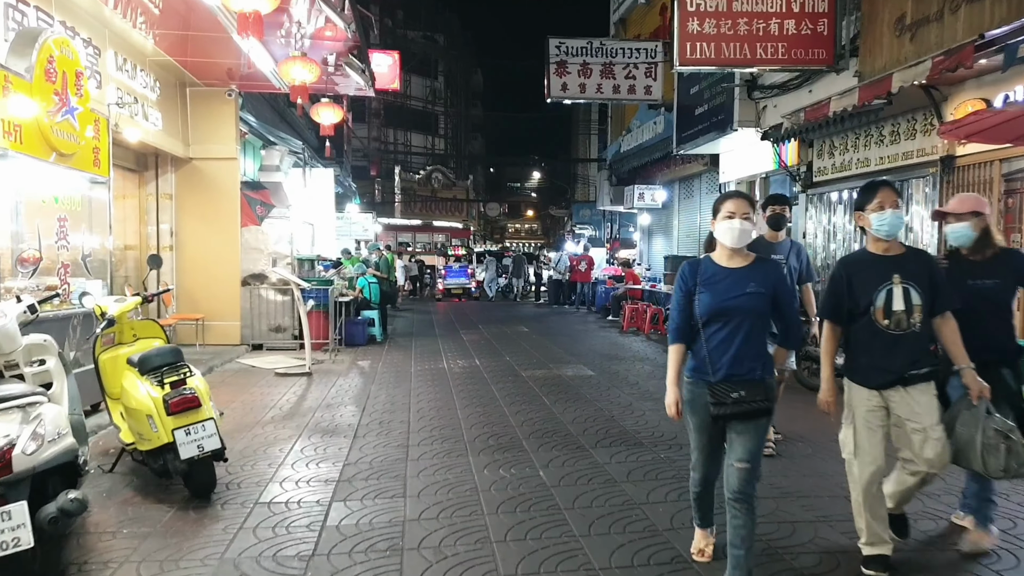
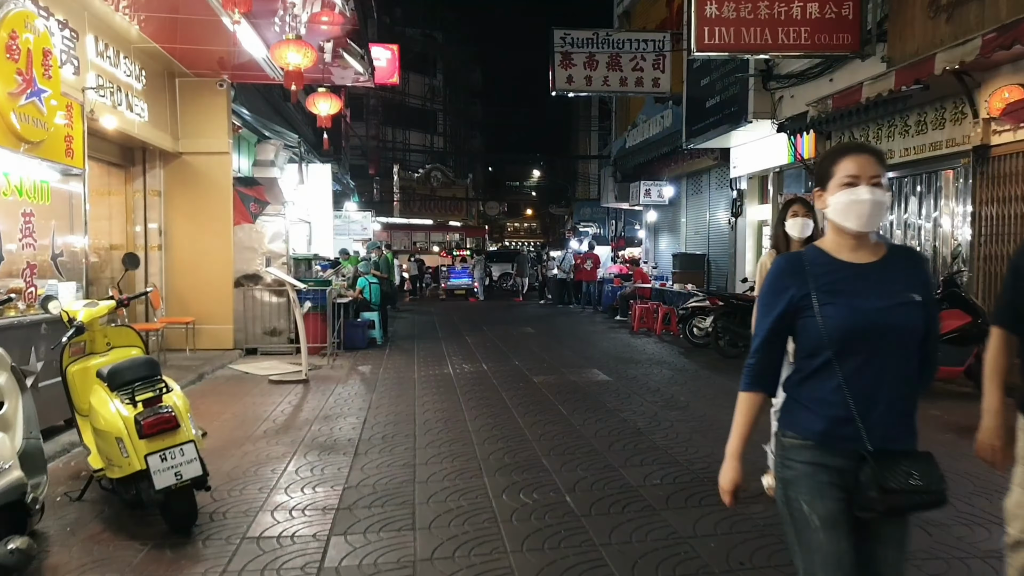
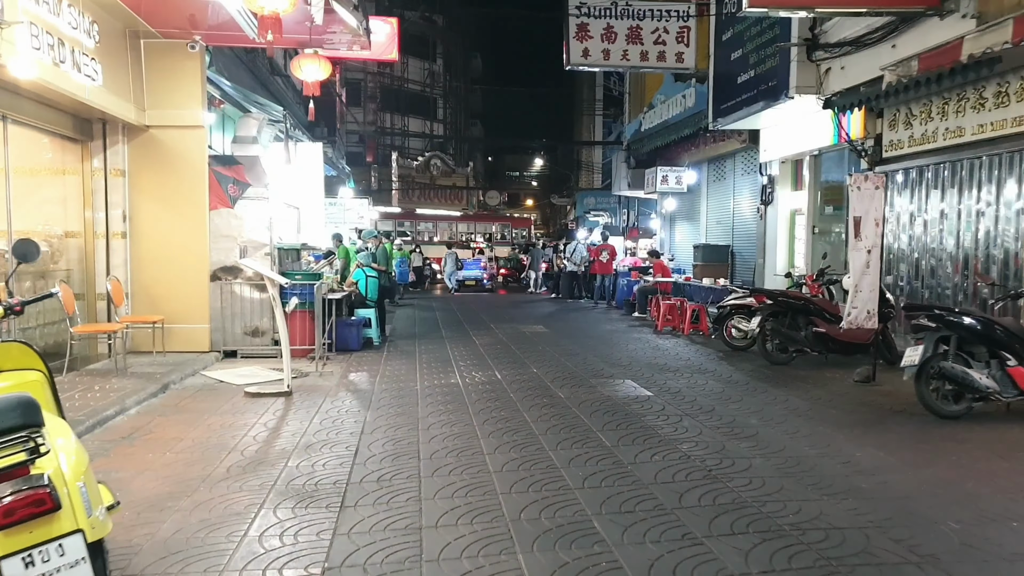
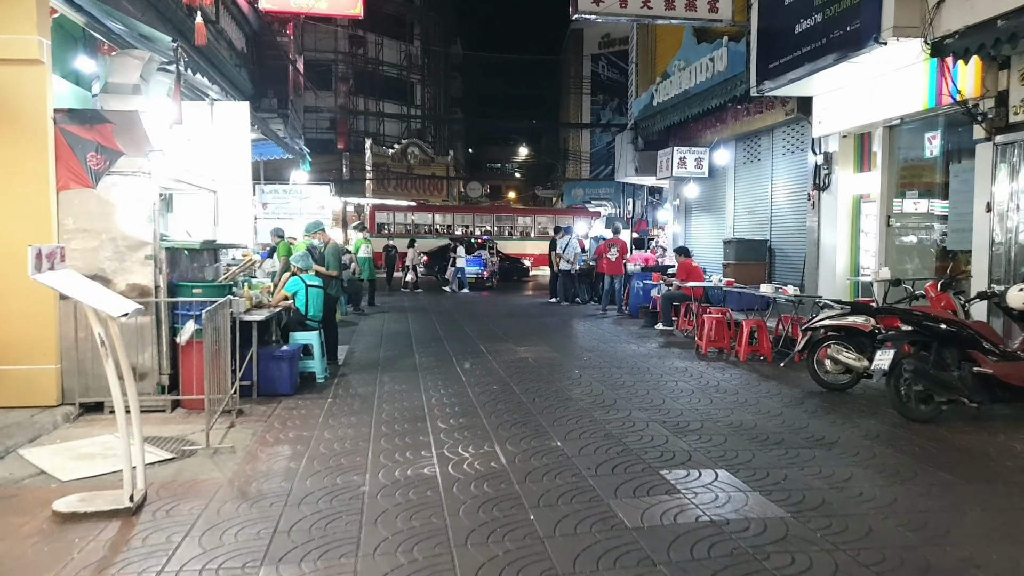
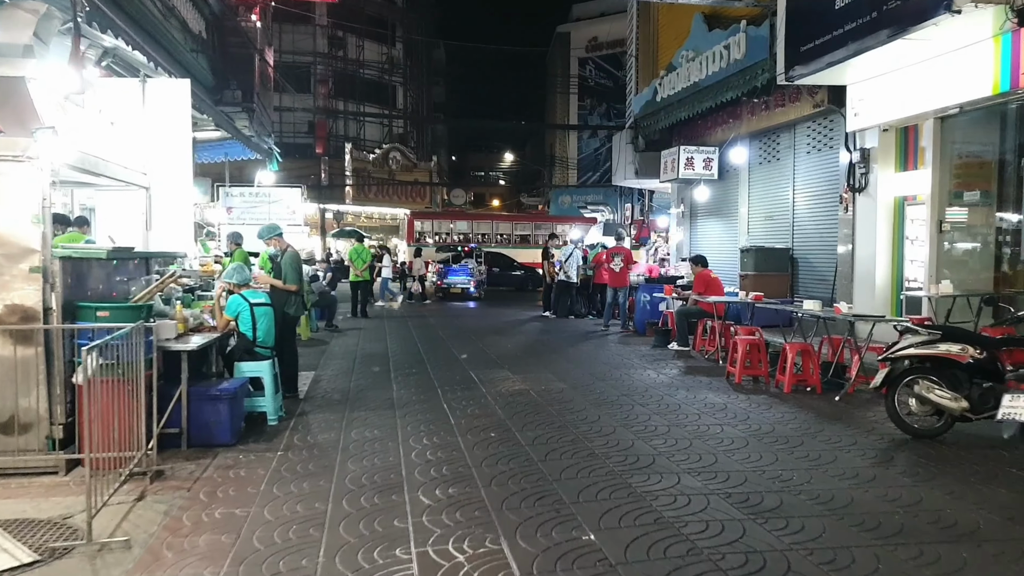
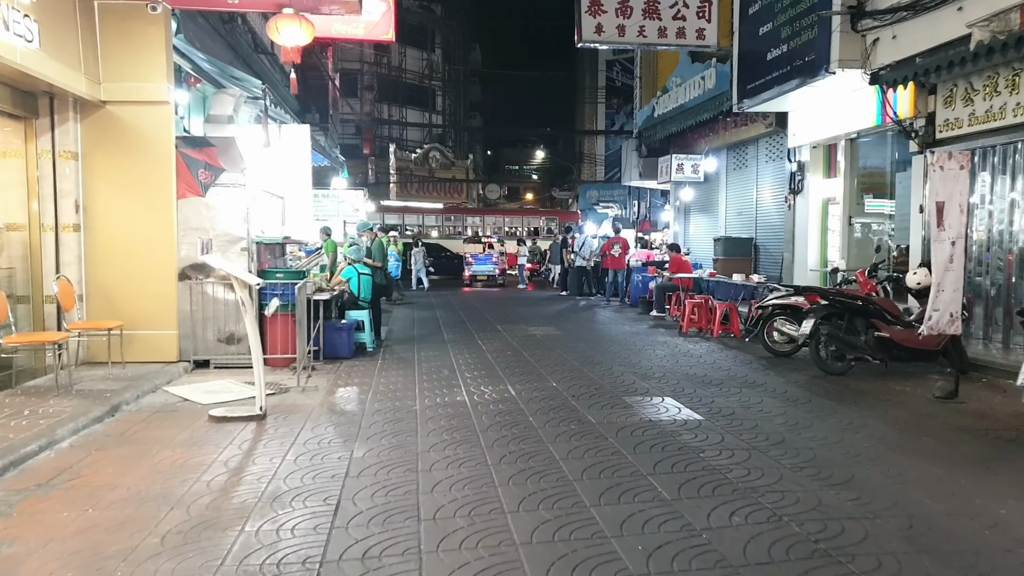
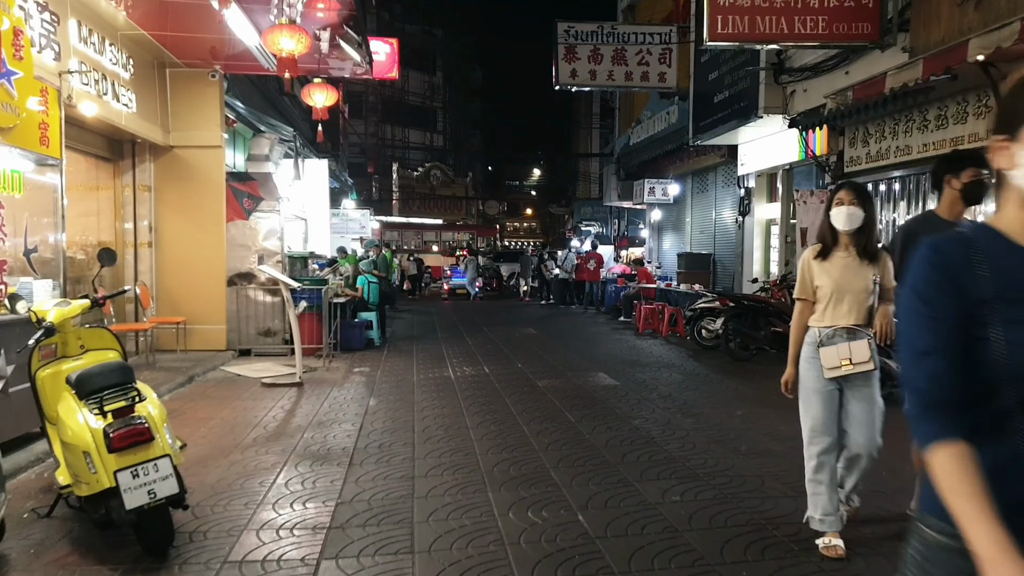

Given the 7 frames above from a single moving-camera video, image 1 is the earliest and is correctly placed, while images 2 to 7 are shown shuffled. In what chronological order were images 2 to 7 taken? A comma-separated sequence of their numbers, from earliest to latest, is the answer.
2, 7, 3, 6, 4, 5
